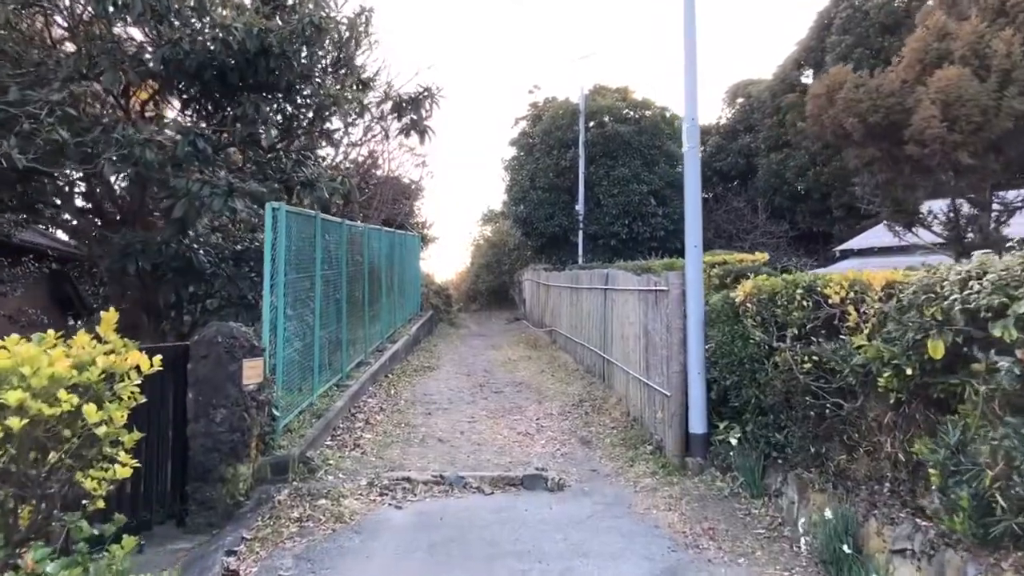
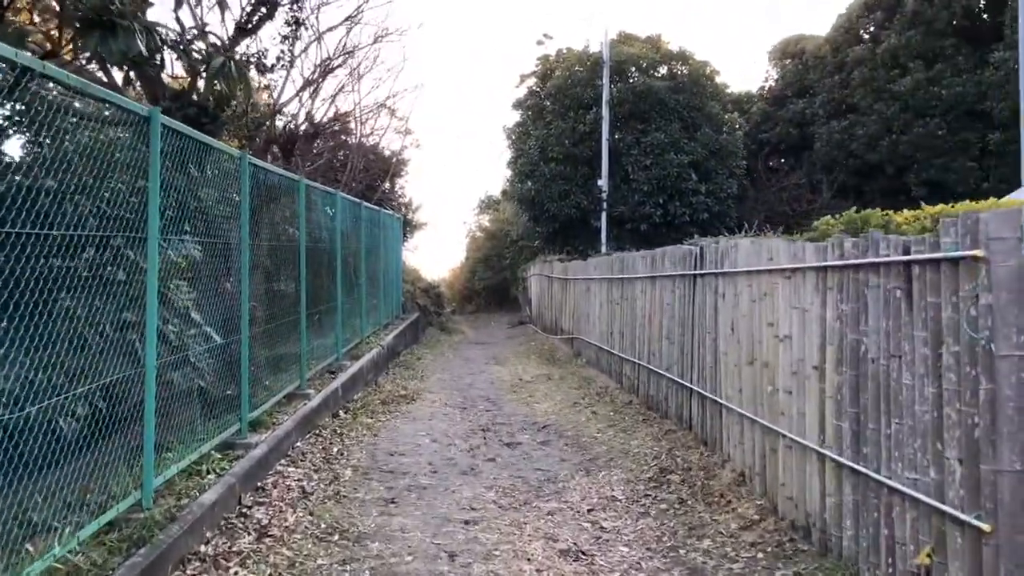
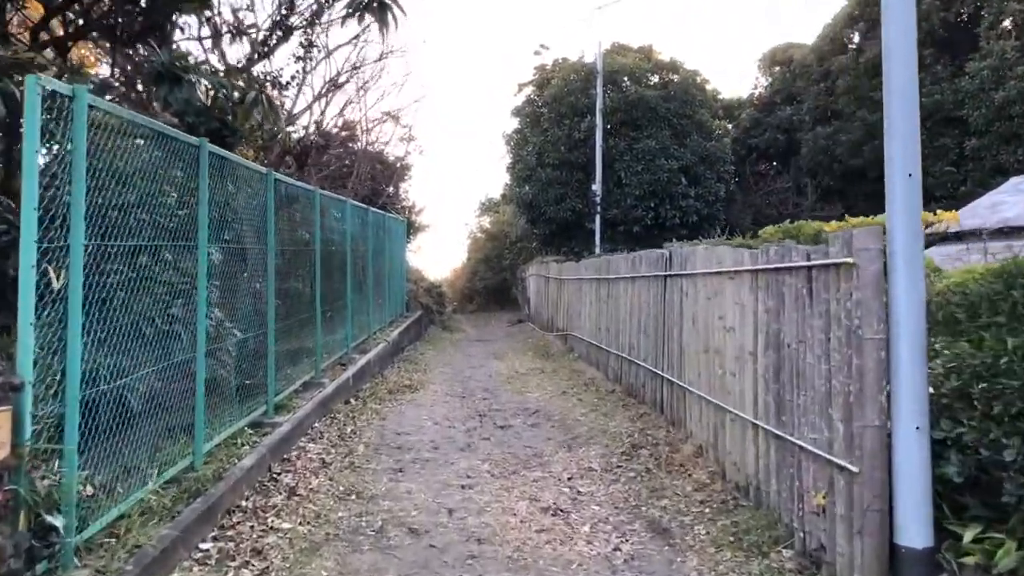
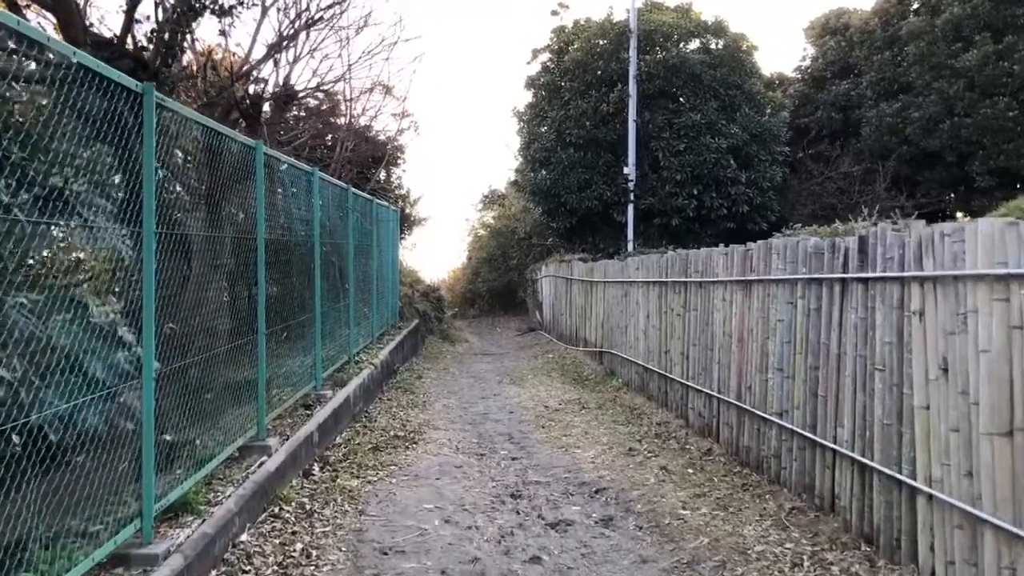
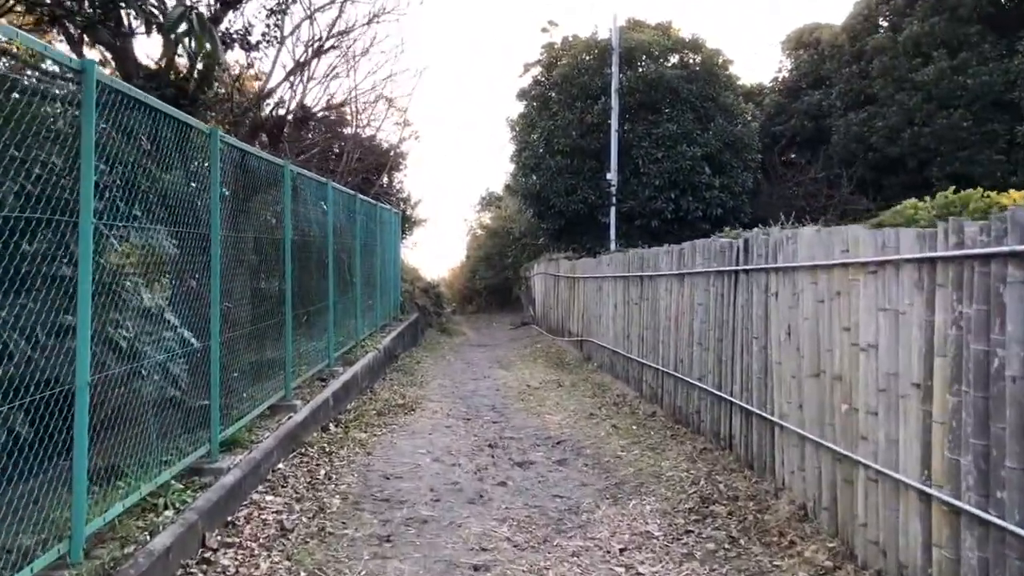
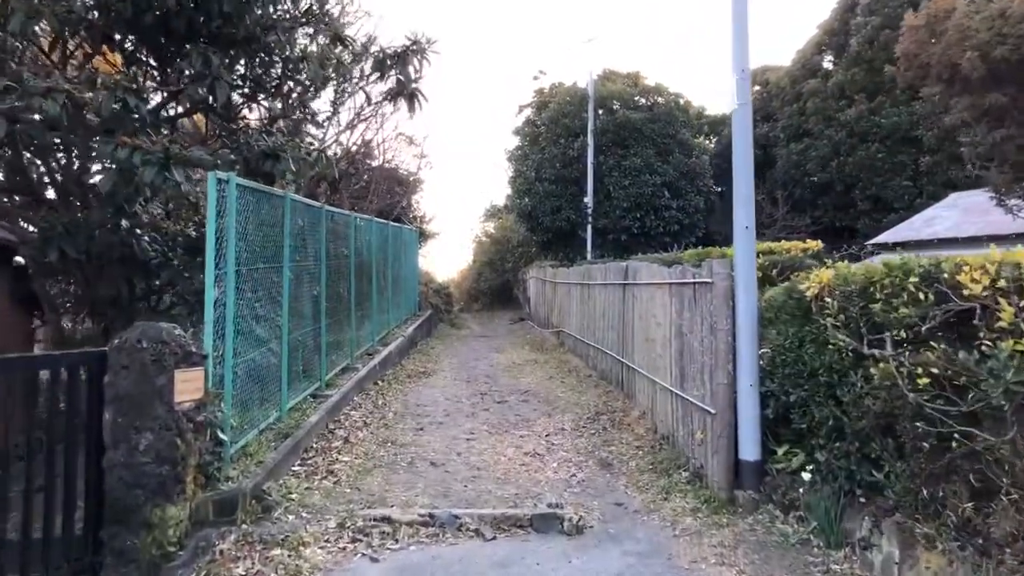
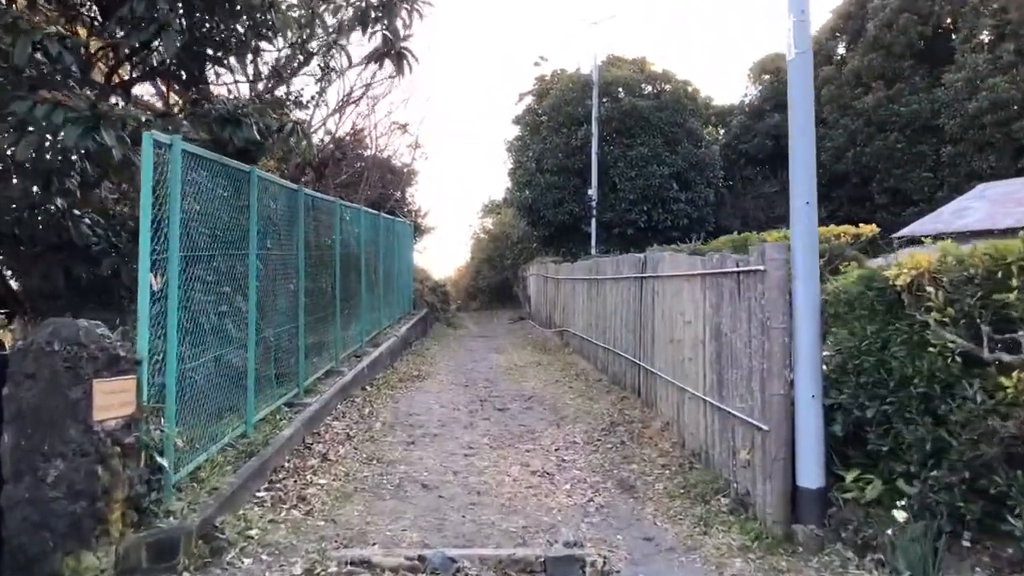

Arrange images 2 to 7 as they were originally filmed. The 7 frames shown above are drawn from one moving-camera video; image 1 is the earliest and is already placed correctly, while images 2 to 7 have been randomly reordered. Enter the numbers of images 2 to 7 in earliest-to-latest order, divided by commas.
6, 7, 3, 2, 5, 4
